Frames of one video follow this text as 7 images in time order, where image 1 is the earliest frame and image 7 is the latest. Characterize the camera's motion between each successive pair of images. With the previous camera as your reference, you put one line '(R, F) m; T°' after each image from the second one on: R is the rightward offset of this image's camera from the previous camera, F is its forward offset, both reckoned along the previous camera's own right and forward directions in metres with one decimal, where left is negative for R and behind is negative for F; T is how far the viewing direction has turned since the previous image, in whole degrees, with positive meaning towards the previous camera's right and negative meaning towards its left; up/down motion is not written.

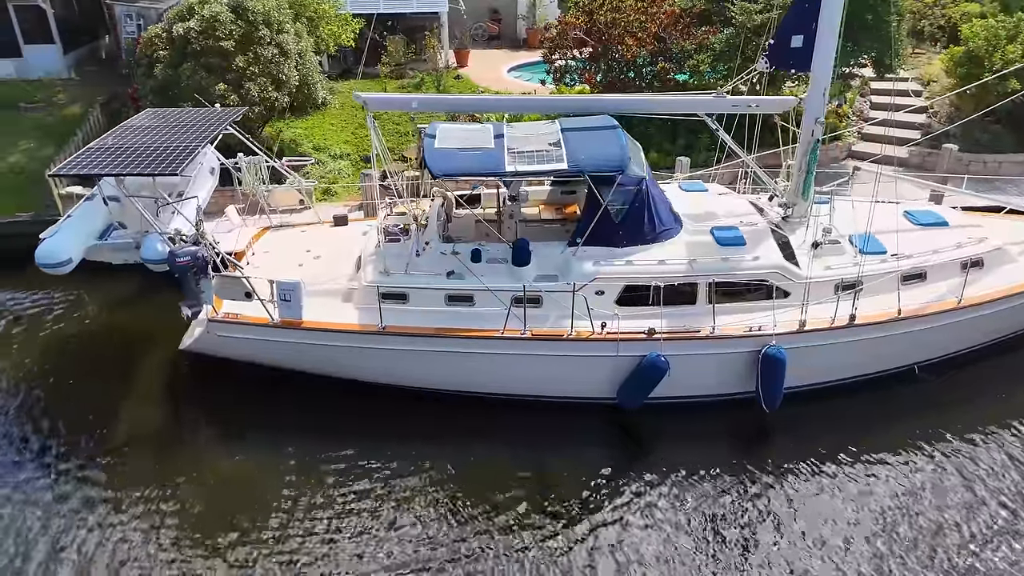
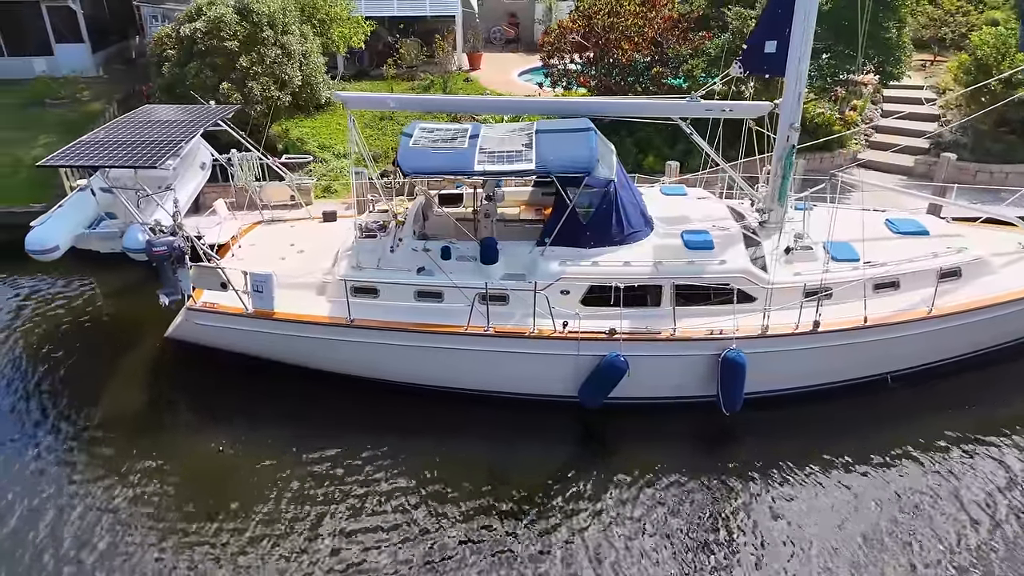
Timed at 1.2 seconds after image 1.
(+0.7, -0.1) m; -3°
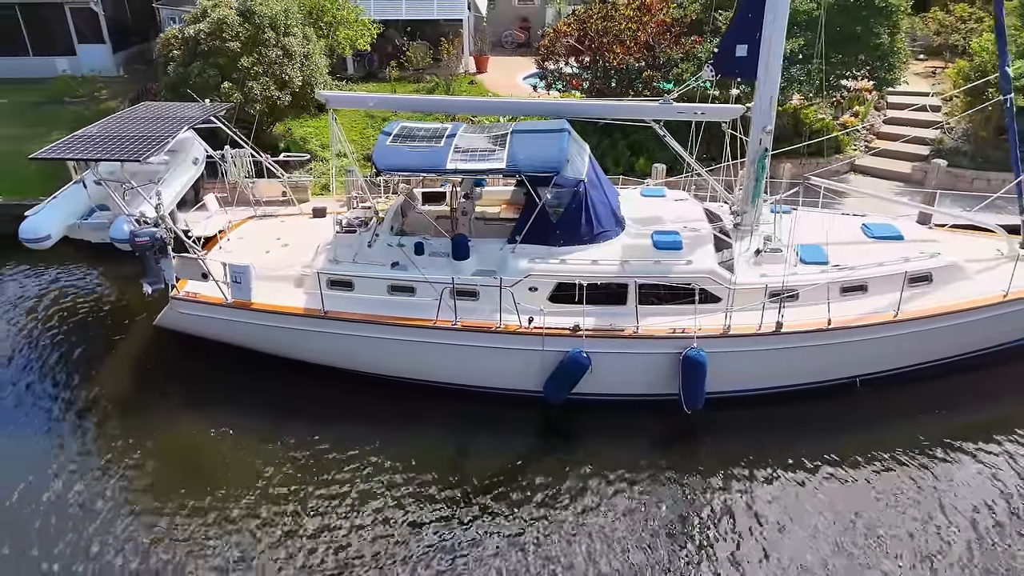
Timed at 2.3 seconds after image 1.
(+0.6, -0.2) m; -2°
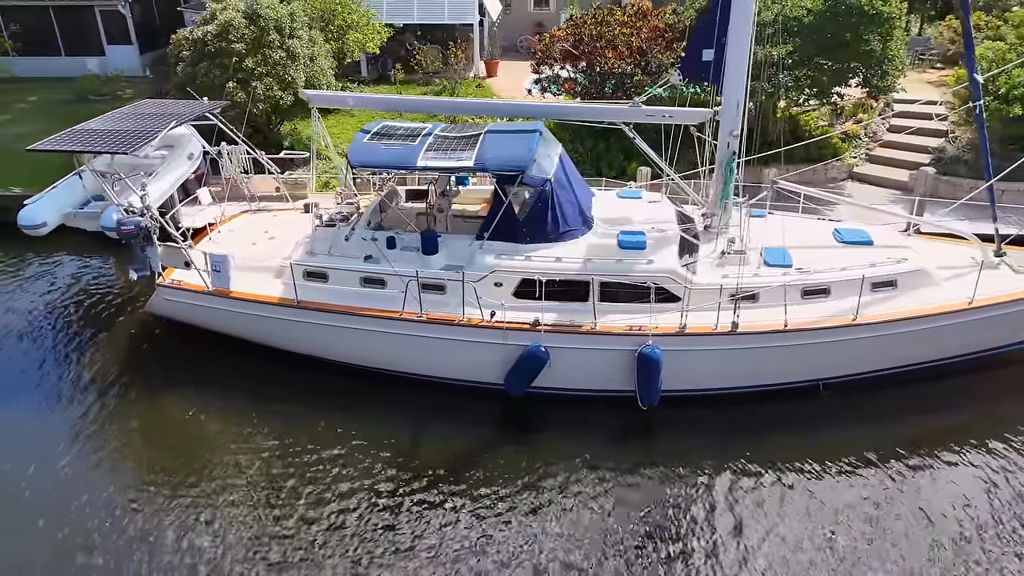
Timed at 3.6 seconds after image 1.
(+0.8, -0.2) m; -3°
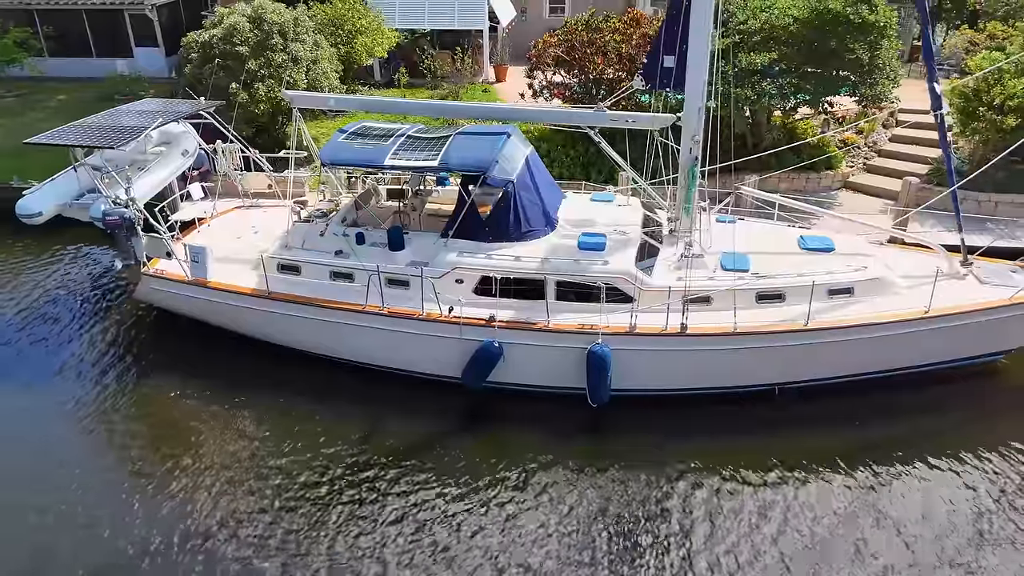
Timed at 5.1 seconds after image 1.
(+0.9, -0.2) m; -3°
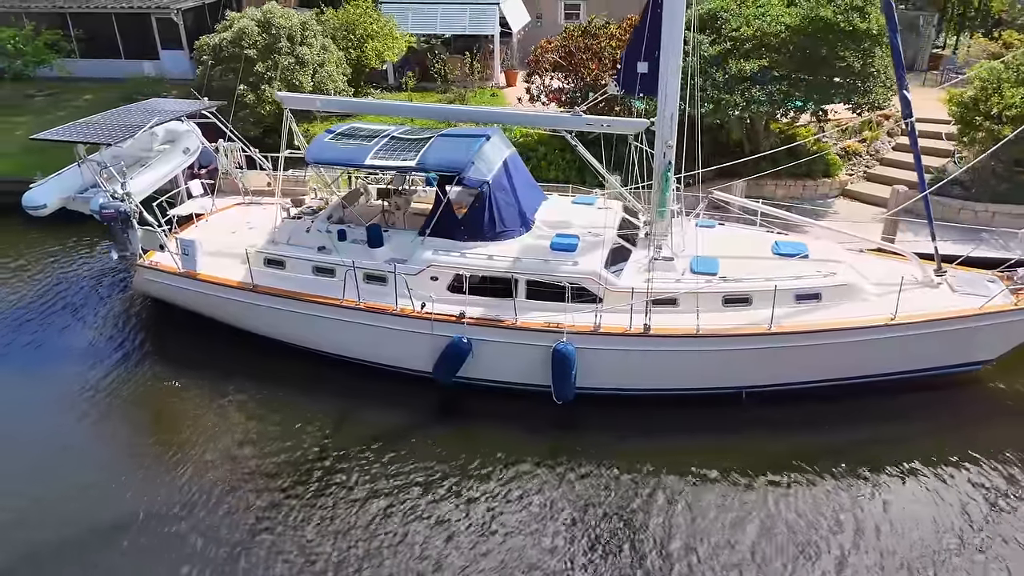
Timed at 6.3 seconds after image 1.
(+0.7, -0.2) m; -2°
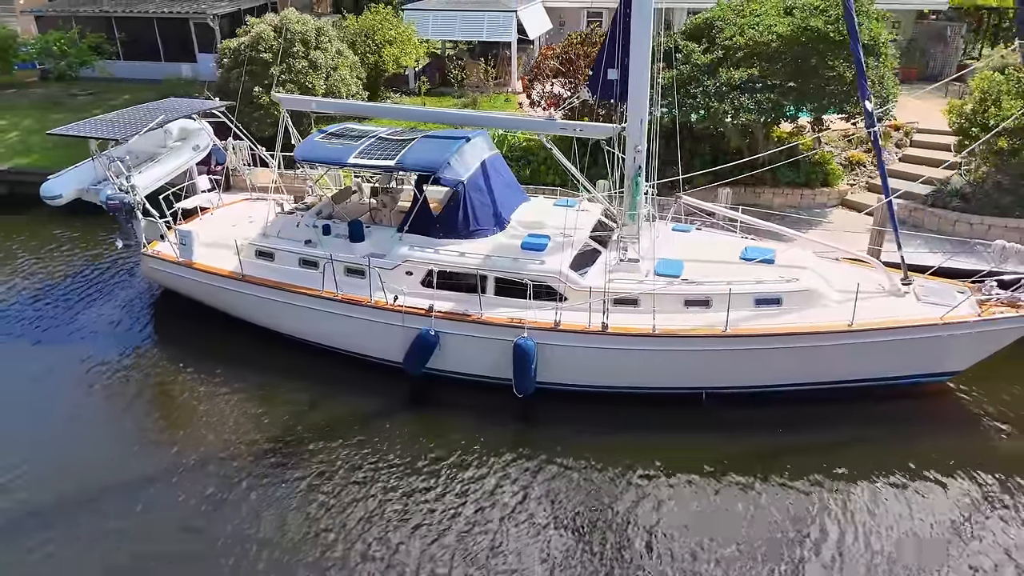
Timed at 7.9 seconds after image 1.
(+0.9, -0.3) m; -3°
